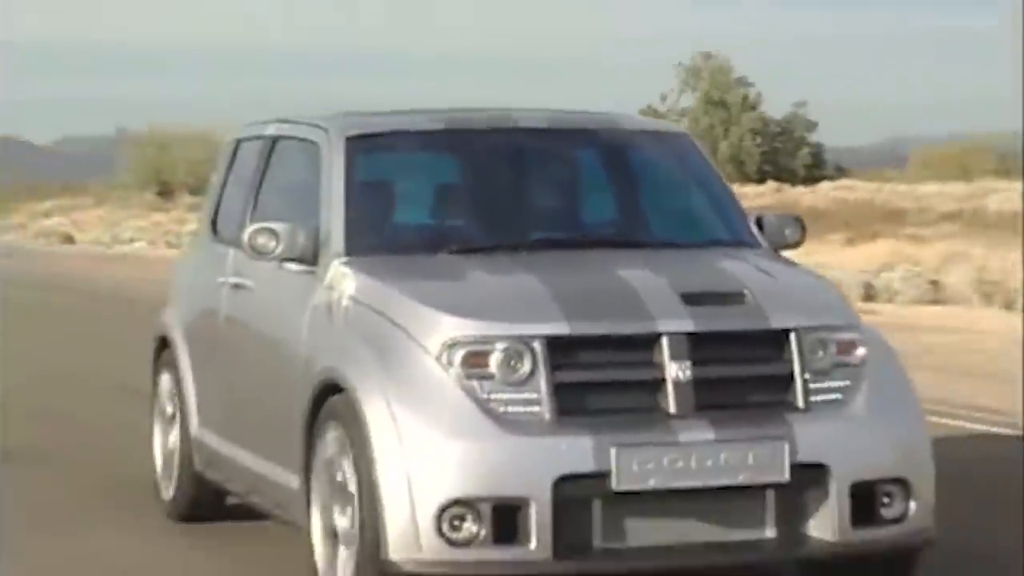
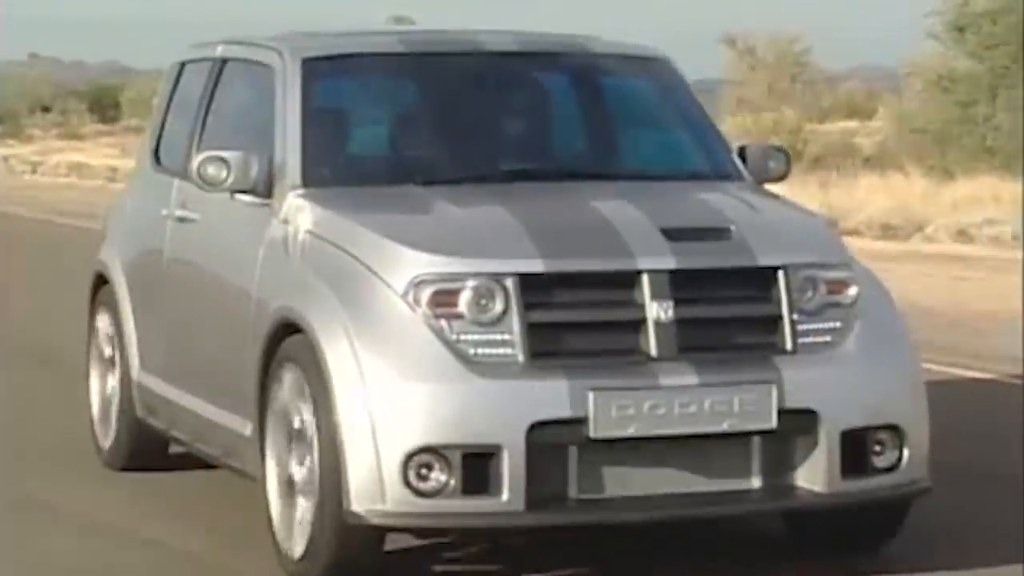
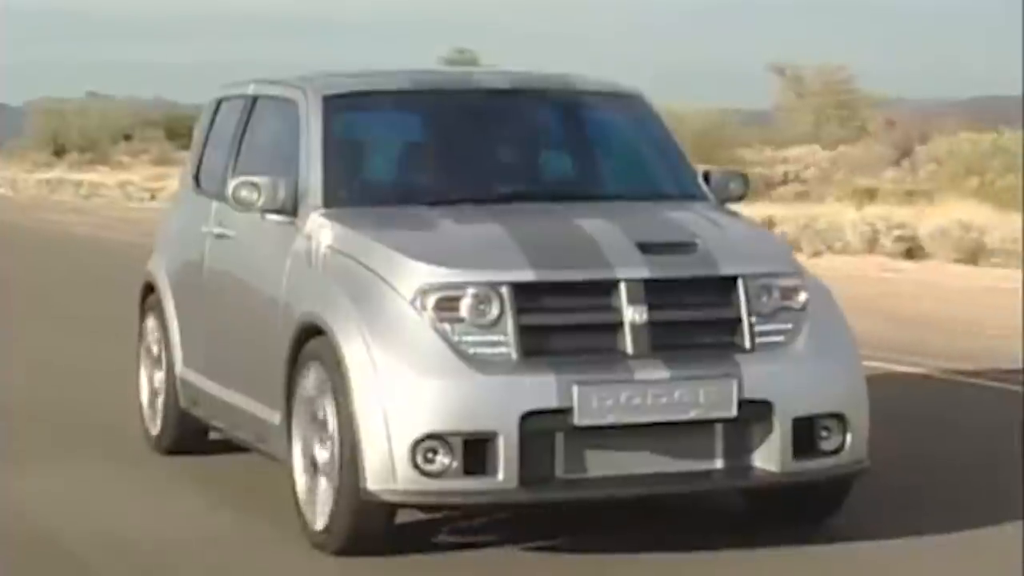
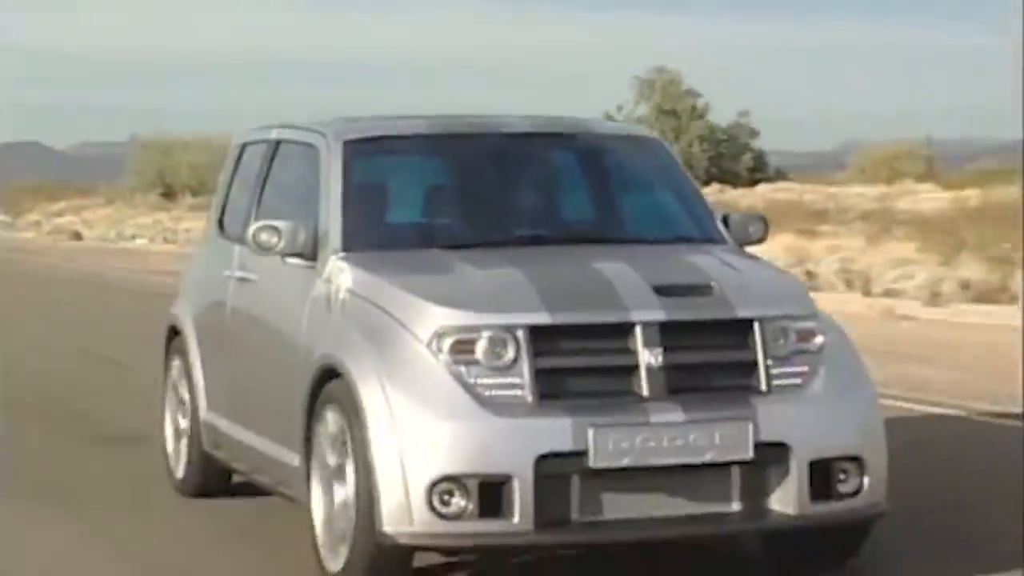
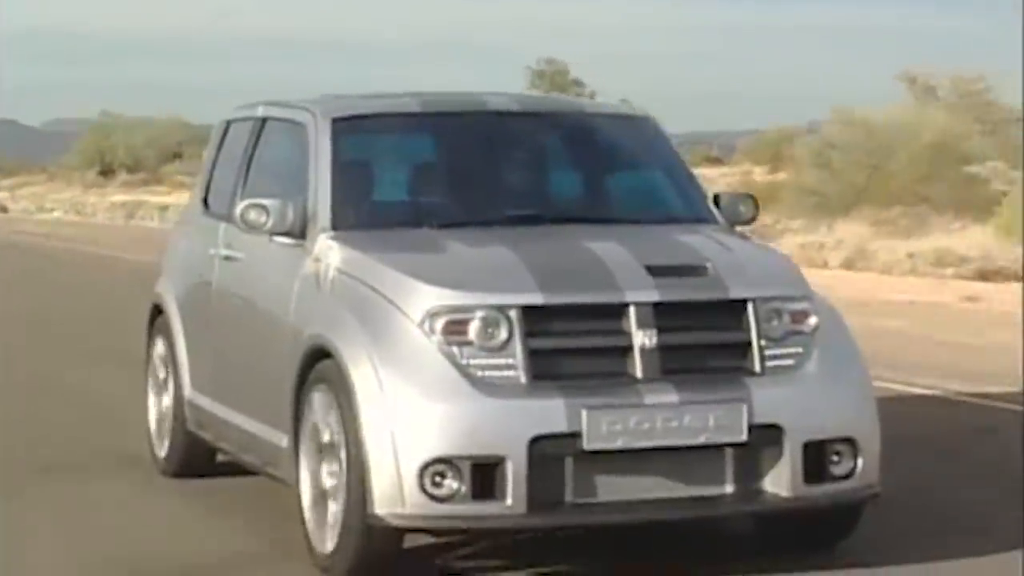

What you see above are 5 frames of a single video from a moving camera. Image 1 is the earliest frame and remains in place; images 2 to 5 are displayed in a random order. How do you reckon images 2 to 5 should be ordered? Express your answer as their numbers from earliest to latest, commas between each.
4, 5, 3, 2
